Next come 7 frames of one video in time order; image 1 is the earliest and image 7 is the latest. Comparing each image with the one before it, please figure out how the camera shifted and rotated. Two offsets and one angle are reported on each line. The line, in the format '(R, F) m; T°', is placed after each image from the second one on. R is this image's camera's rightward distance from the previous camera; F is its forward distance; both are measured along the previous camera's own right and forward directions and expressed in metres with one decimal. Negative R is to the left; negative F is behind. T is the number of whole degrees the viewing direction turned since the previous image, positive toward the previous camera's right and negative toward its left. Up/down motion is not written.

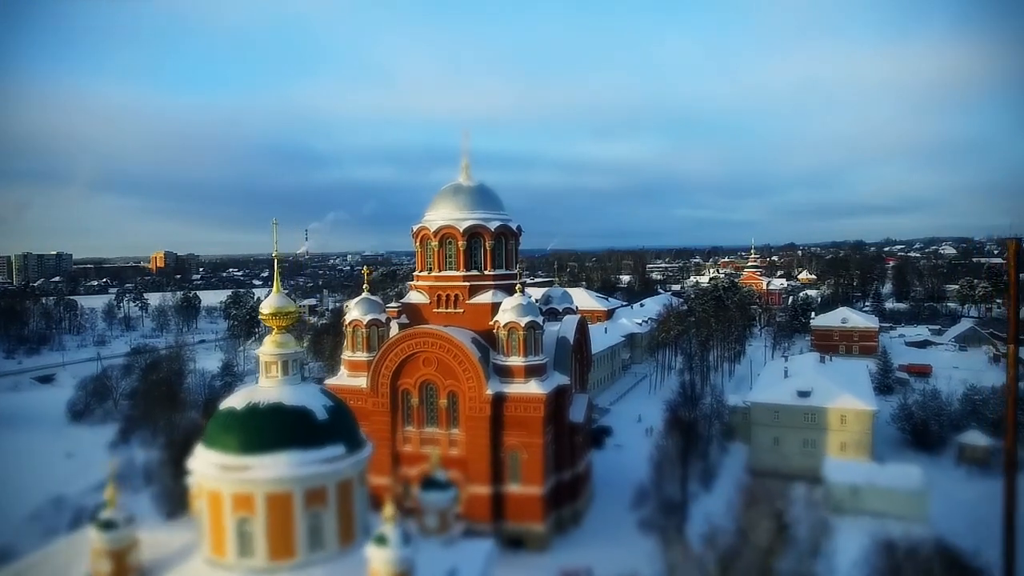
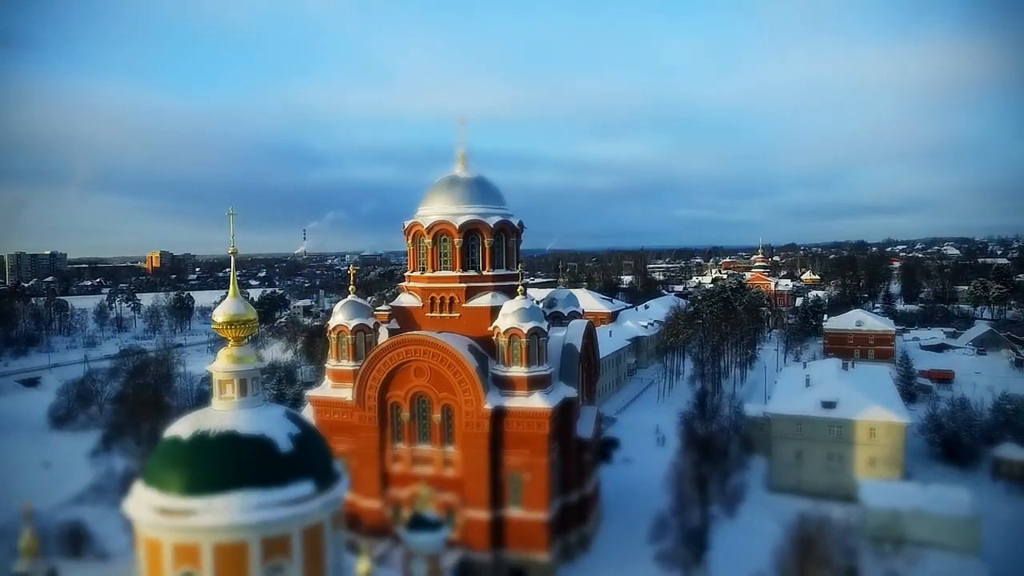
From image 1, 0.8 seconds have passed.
(0.0, +1.3) m; 0°
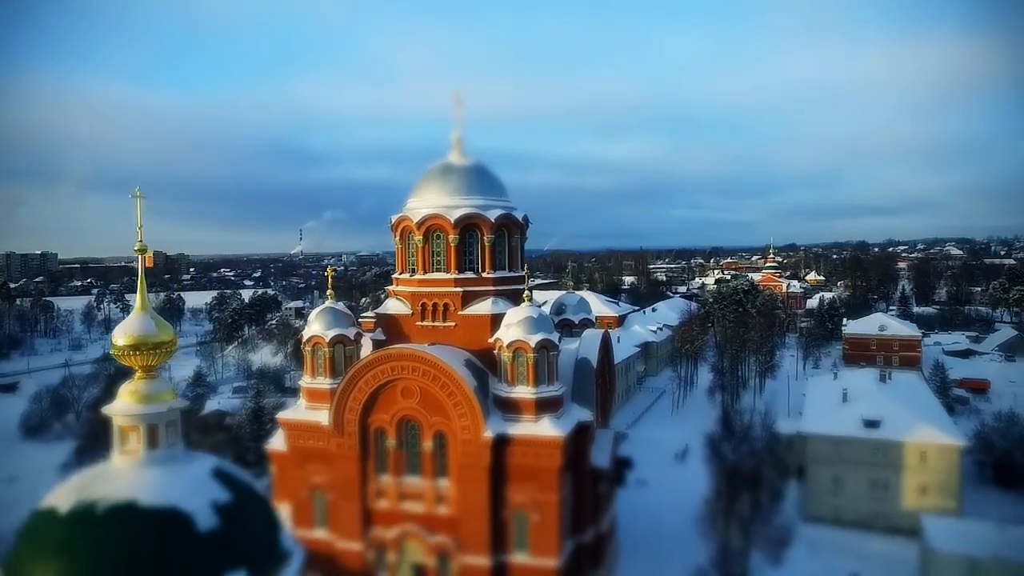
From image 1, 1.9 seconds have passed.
(-0.1, +1.8) m; 0°
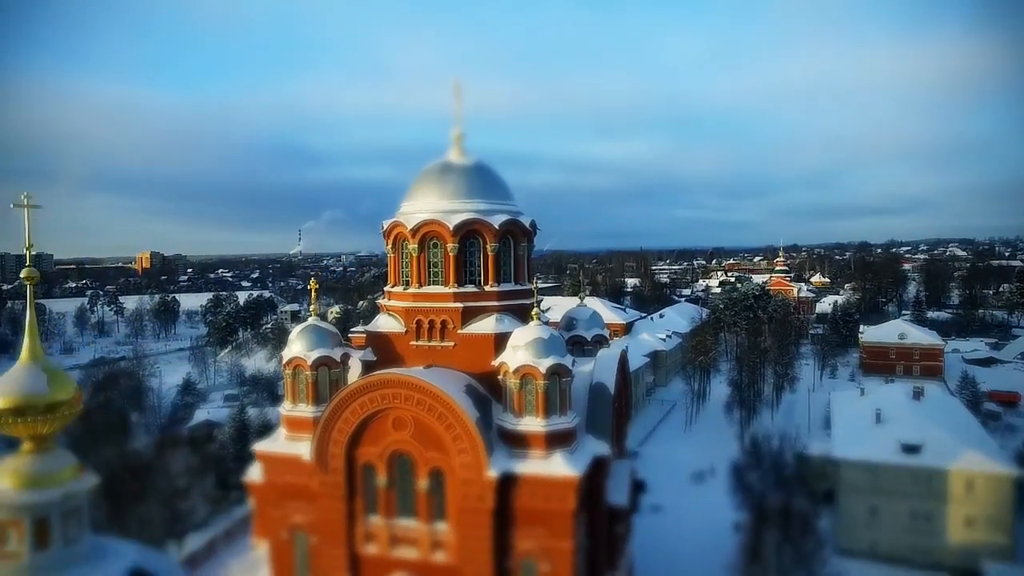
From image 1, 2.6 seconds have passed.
(-0.1, +1.3) m; 0°
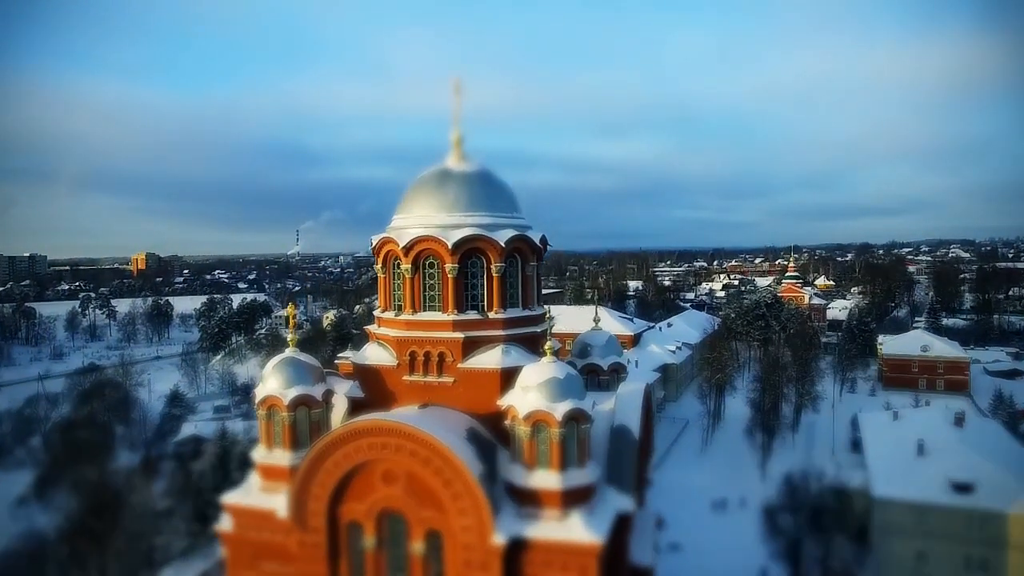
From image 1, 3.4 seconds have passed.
(-0.1, +1.3) m; 0°
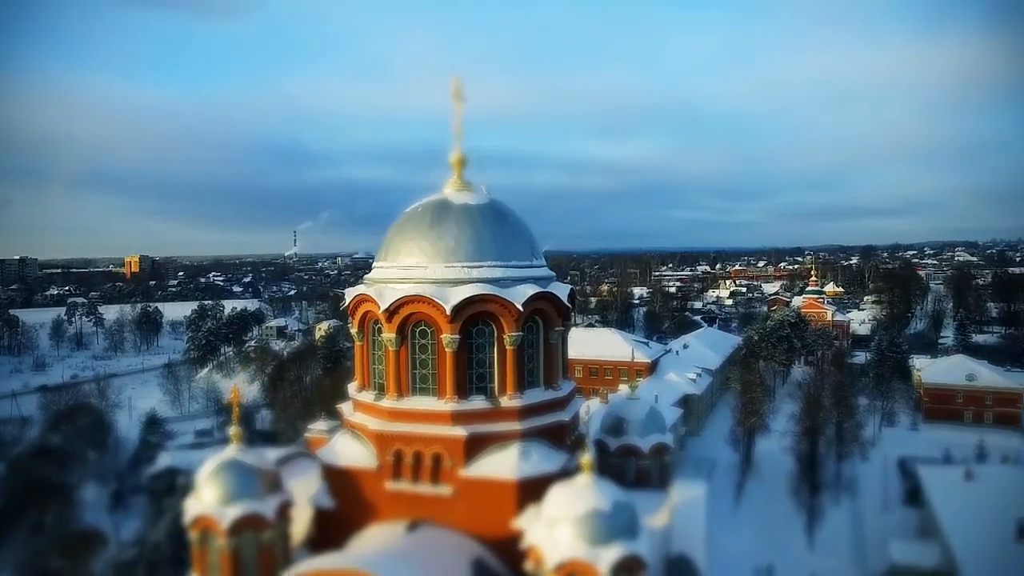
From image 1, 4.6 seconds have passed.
(-0.2, +2.2) m; 0°
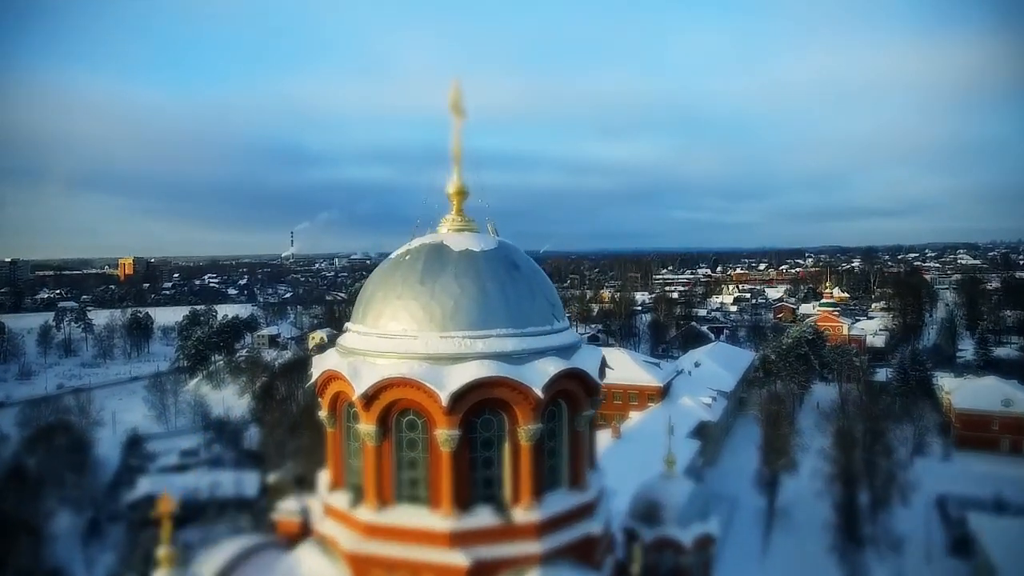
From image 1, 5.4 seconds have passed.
(-0.1, +1.5) m; 0°
